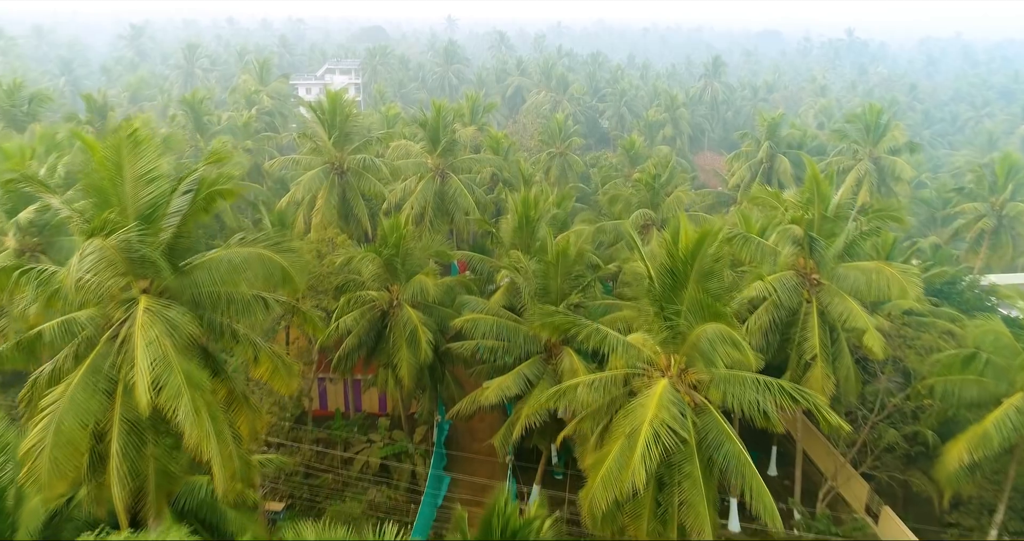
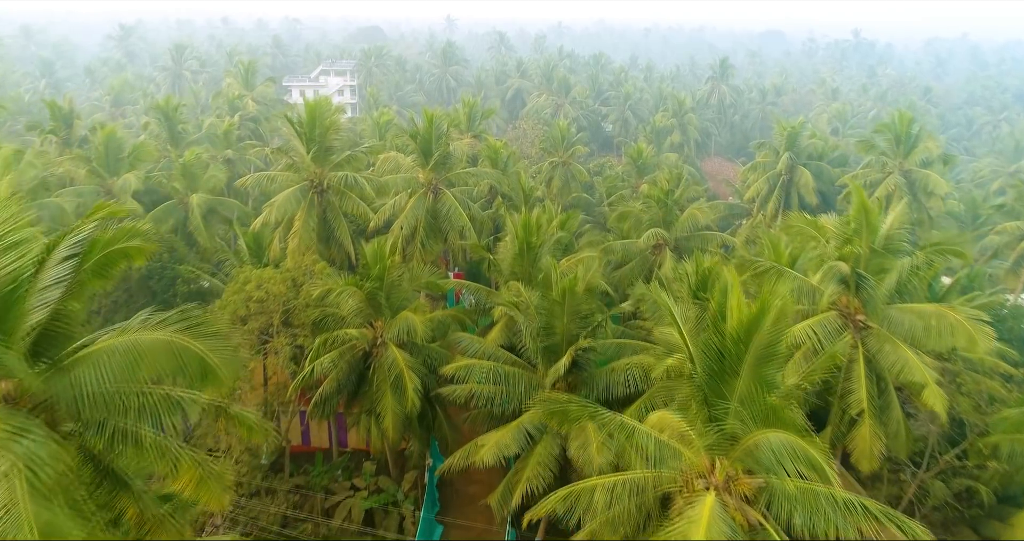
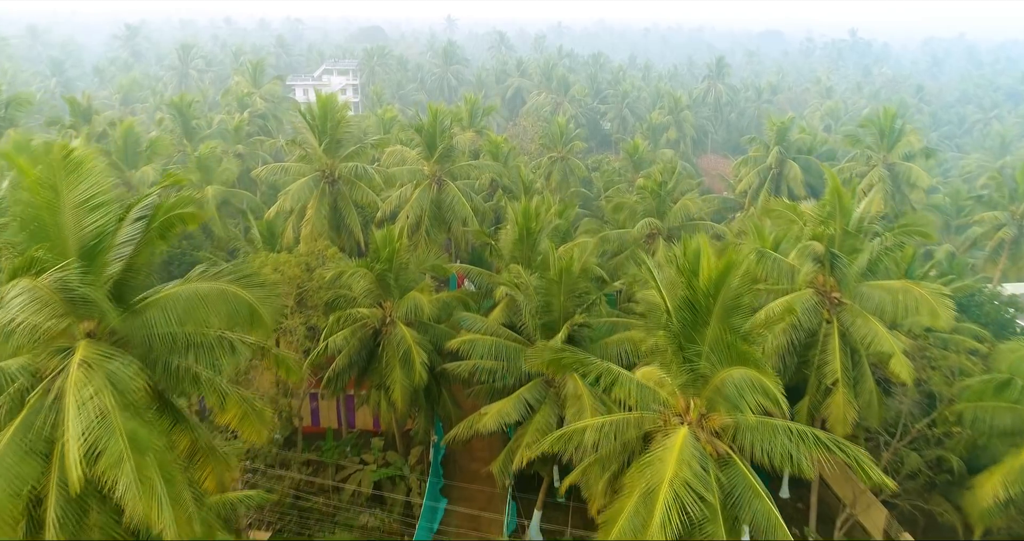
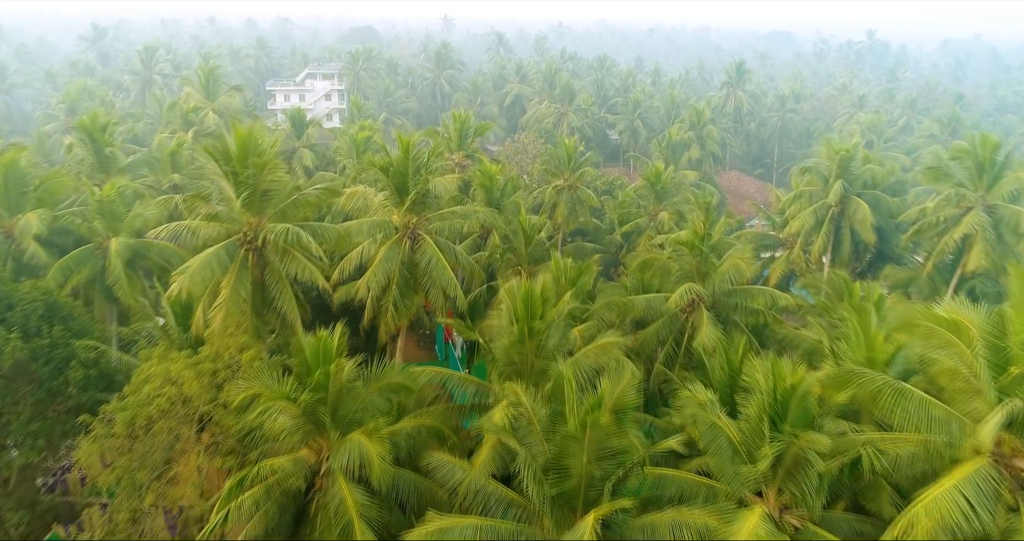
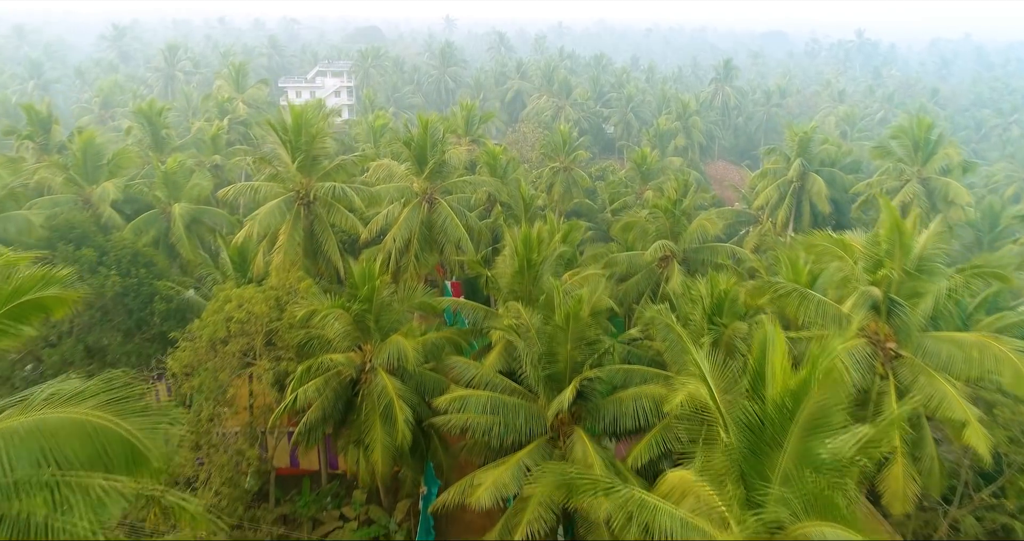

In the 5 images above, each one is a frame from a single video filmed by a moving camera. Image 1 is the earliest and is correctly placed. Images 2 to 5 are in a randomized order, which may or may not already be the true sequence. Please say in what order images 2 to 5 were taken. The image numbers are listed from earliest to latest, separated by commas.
3, 2, 5, 4
